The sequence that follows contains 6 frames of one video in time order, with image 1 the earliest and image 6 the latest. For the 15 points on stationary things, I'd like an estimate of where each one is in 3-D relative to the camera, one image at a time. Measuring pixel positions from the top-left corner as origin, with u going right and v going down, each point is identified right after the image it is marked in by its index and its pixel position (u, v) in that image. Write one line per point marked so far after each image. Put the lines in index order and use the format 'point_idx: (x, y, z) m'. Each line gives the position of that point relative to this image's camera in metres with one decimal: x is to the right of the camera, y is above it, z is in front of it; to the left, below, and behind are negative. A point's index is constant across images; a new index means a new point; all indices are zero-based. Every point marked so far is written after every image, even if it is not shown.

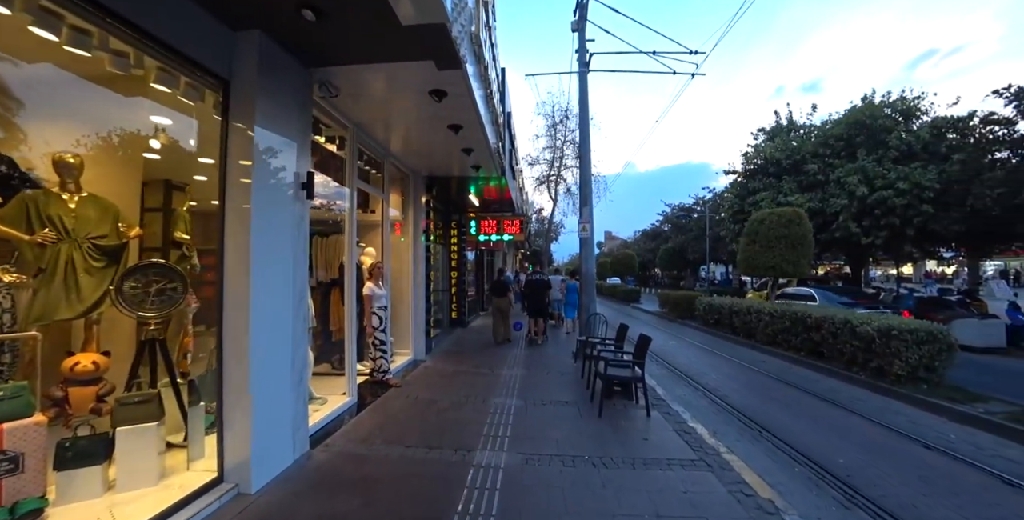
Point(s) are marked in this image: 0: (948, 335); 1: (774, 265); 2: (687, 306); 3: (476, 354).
0: (+7.3, -1.2, +7.6) m
1: (+6.9, -0.1, +11.9) m
2: (+7.2, -1.9, +18.0) m
3: (-1.0, -2.0, +9.6) m
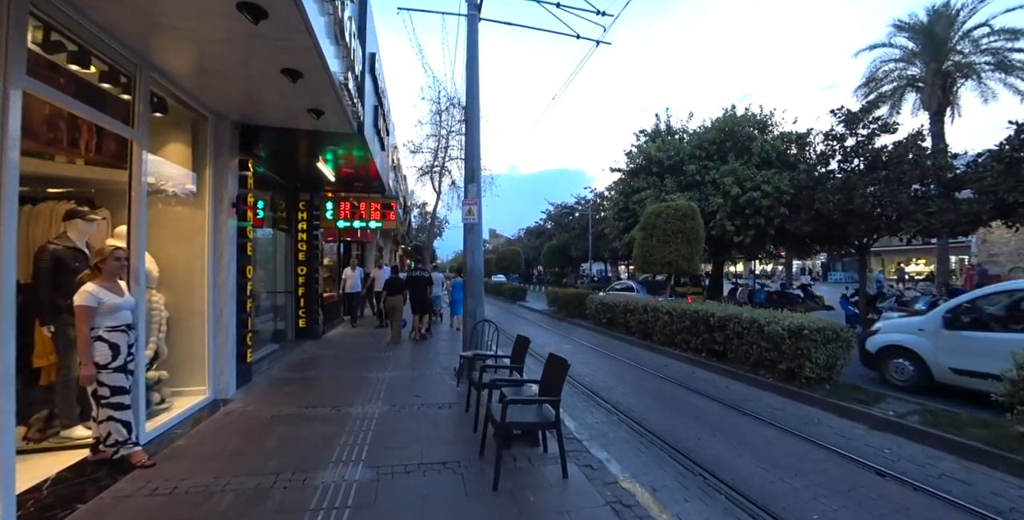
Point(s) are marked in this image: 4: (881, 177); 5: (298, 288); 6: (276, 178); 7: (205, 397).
0: (+5.4, -1.1, +7.1) m
1: (+3.9, 0.0, +11.2) m
2: (+2.6, -1.7, +17.1) m
3: (-3.2, -1.9, +7.0) m
4: (+11.7, +2.7, +14.1) m
5: (-5.1, -0.7, +10.4) m
6: (-5.3, +1.9, +9.7) m
7: (-3.8, -1.7, +5.4) m
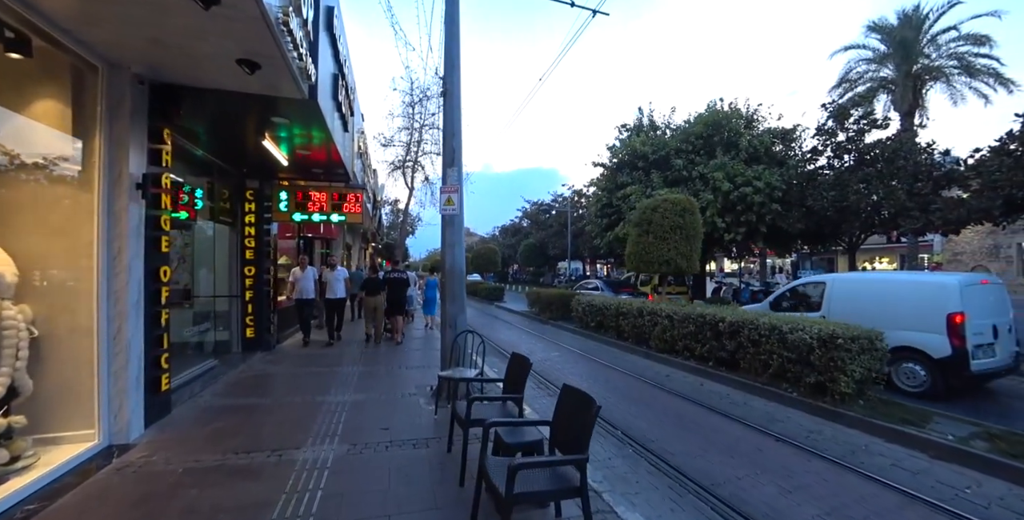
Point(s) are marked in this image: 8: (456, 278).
0: (+5.2, -1.1, +6.2) m
1: (+3.5, 0.0, +10.2) m
2: (+1.8, -1.7, +16.1) m
3: (-3.3, -1.9, +5.6) m
4: (+11.1, +2.7, +13.6) m
5: (-5.4, -0.6, +8.9) m
6: (-5.6, +1.9, +8.1) m
7: (-3.8, -1.7, +4.0) m
8: (-0.8, -0.3, +6.3) m
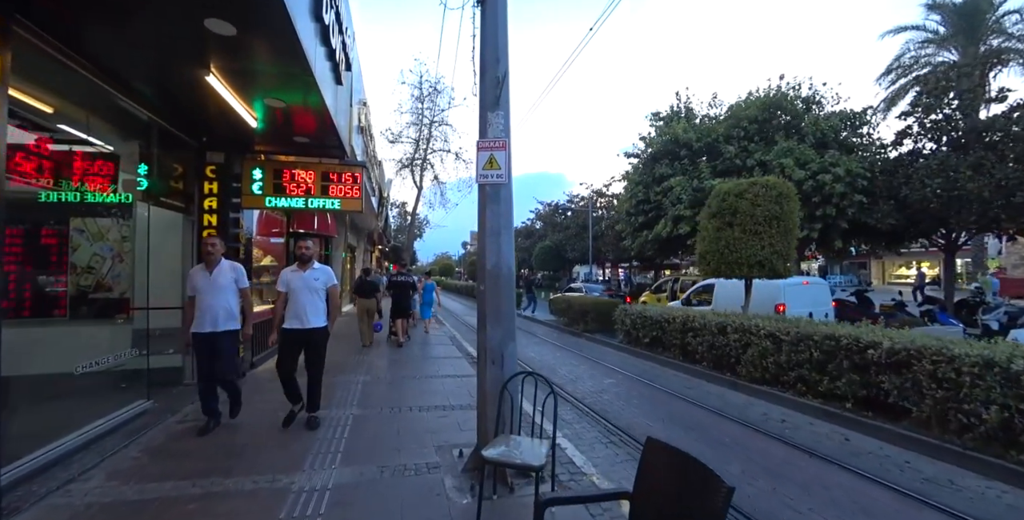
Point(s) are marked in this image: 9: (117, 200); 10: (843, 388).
0: (+6.0, -1.1, +3.8) m
1: (+4.3, 0.0, +7.8) m
2: (+2.7, -1.7, +13.7) m
3: (-2.6, -1.8, +3.3) m
4: (+11.9, +2.7, +11.1) m
5: (-4.6, -0.6, +6.7) m
6: (-4.8, +1.9, +5.9) m
7: (-3.1, -1.6, +1.7) m
8: (-0.1, -0.2, +4.0) m
9: (-5.2, +0.8, +5.9) m
10: (+4.5, -1.7, +5.9) m
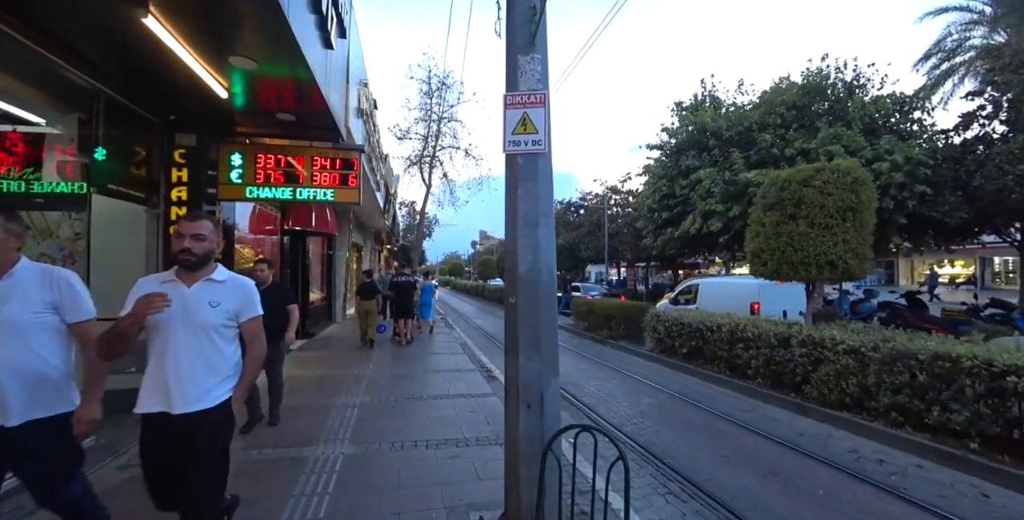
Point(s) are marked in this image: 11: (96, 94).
0: (+6.2, -1.1, +2.5) m
1: (+4.6, 0.0, +6.5) m
2: (+3.2, -1.7, +12.5) m
3: (-2.3, -1.8, +2.2) m
4: (+12.3, +2.7, +9.7) m
5: (-4.3, -0.6, +5.6) m
6: (-4.5, +1.9, +4.8) m
7: (-2.9, -1.6, +0.6) m
8: (+0.2, -0.2, +2.8) m
9: (-4.9, +0.8, +4.8) m
10: (+4.8, -1.7, +4.6) m
11: (-4.7, +1.9, +5.1) m
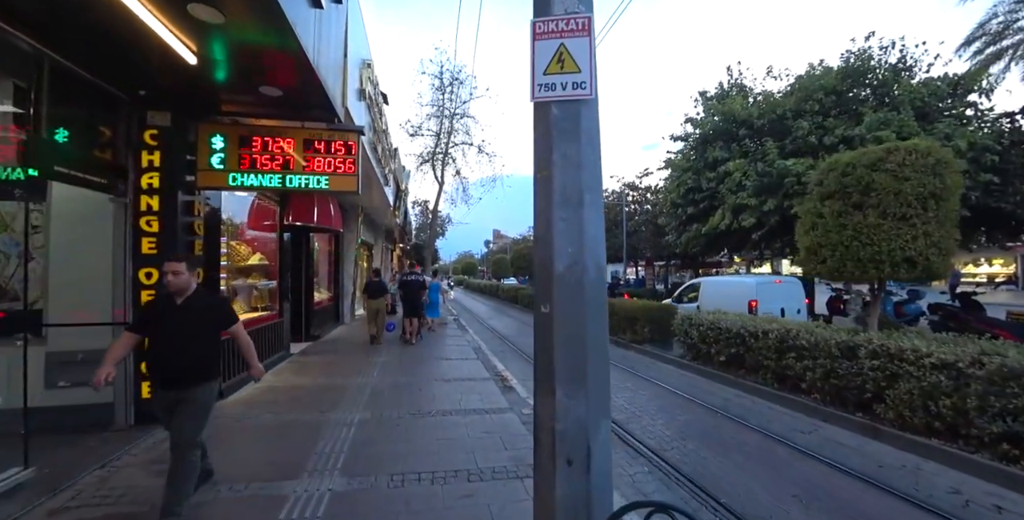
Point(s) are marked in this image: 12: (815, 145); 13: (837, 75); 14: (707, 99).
0: (+6.4, -1.0, +1.5) m
1: (+4.9, +0.1, +5.5) m
2: (+3.6, -1.7, +11.5) m
3: (-2.2, -1.8, +1.4) m
4: (+12.7, +2.8, +8.5) m
5: (-4.1, -0.6, +4.9) m
6: (-4.3, +1.9, +4.1) m
7: (-2.8, -1.6, -0.2) m
8: (+0.3, -0.2, +2.0) m
9: (-4.7, +0.8, +4.1) m
10: (+5.0, -1.6, +3.7) m
11: (-4.5, +1.9, +4.3) m
12: (+8.7, +3.3, +12.8) m
13: (+9.6, +5.5, +13.2) m
14: (+7.8, +6.4, +17.6) m
